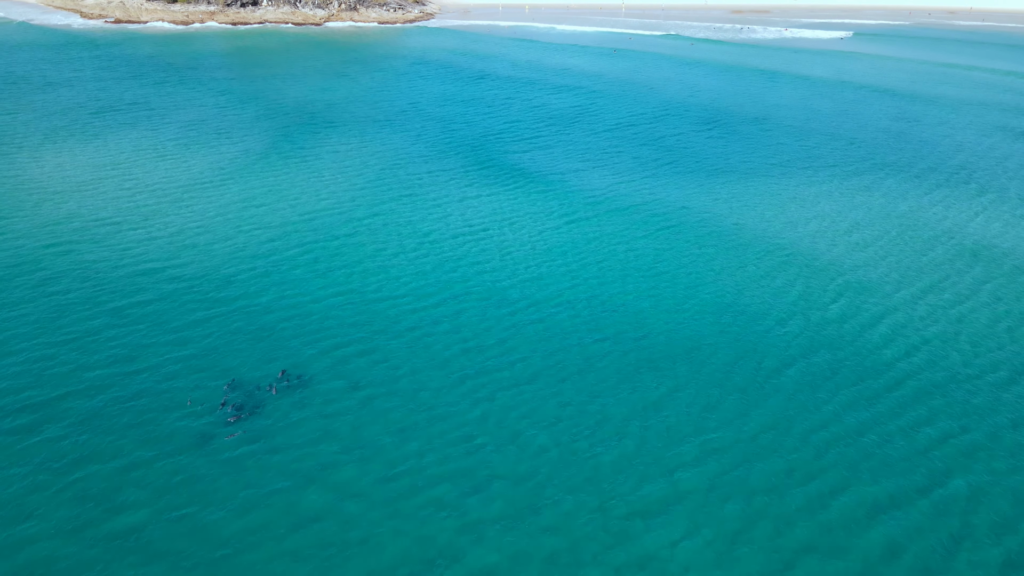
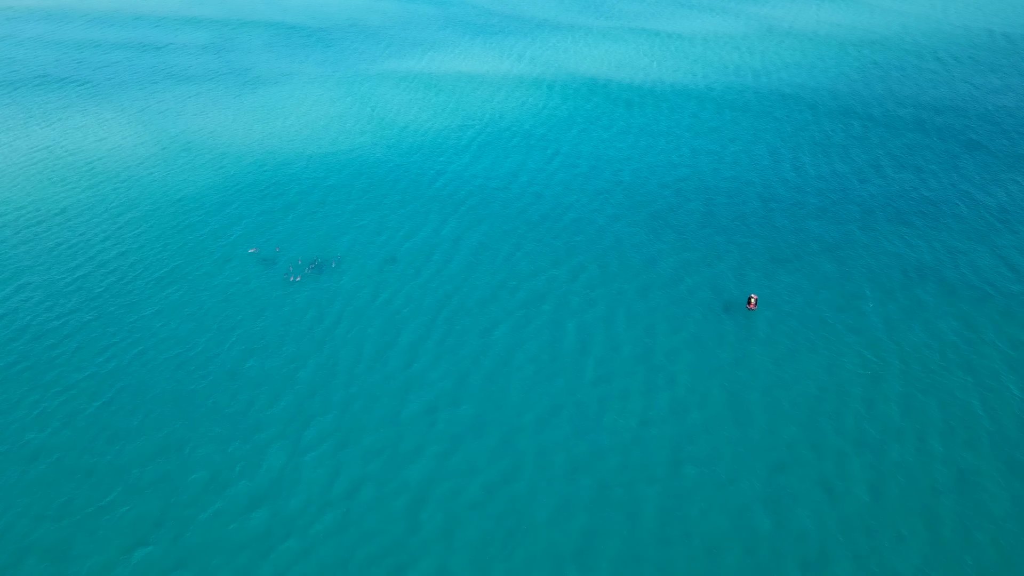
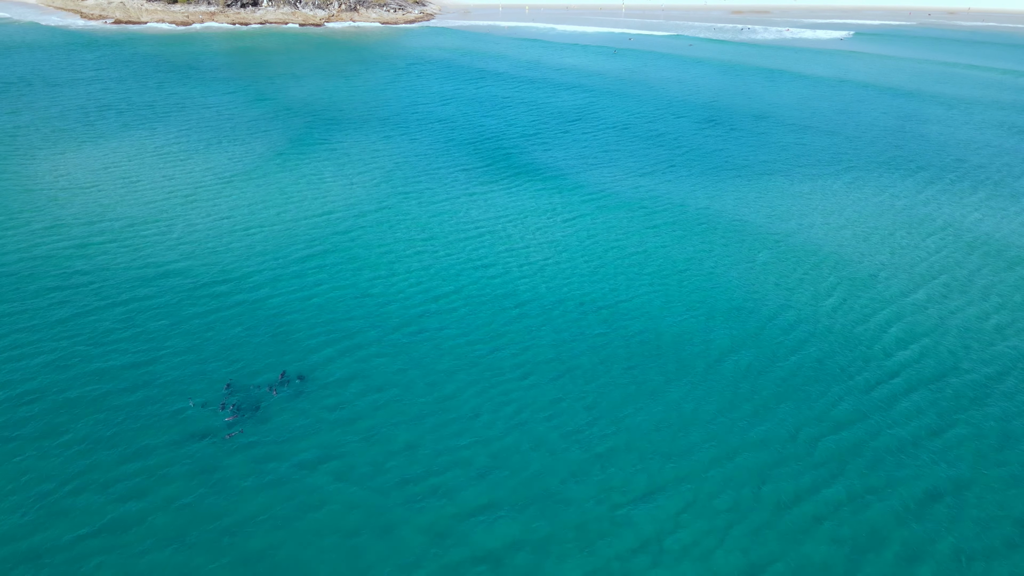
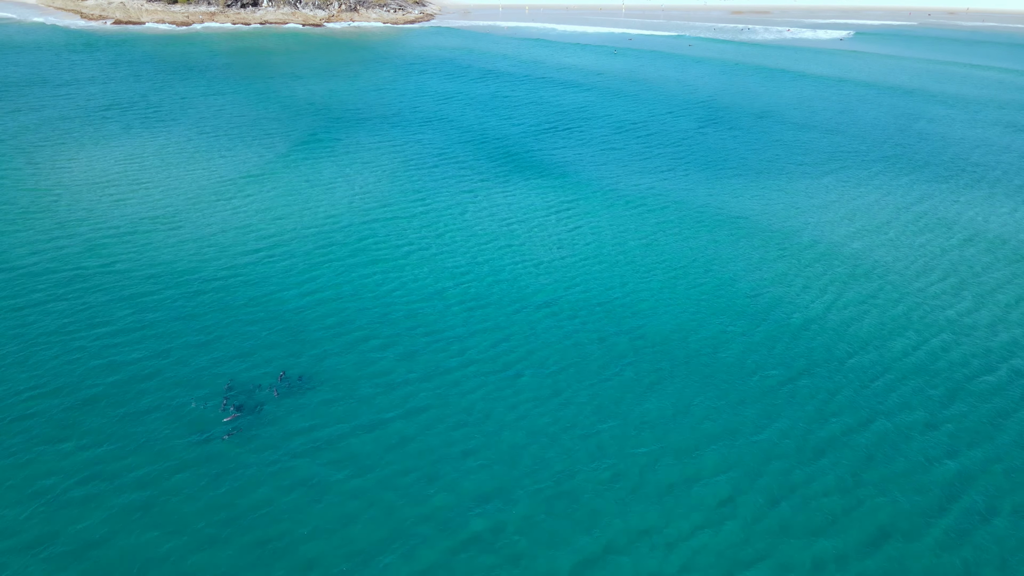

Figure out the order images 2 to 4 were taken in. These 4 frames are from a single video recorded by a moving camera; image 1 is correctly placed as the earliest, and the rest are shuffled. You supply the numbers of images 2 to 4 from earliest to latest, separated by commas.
3, 4, 2
